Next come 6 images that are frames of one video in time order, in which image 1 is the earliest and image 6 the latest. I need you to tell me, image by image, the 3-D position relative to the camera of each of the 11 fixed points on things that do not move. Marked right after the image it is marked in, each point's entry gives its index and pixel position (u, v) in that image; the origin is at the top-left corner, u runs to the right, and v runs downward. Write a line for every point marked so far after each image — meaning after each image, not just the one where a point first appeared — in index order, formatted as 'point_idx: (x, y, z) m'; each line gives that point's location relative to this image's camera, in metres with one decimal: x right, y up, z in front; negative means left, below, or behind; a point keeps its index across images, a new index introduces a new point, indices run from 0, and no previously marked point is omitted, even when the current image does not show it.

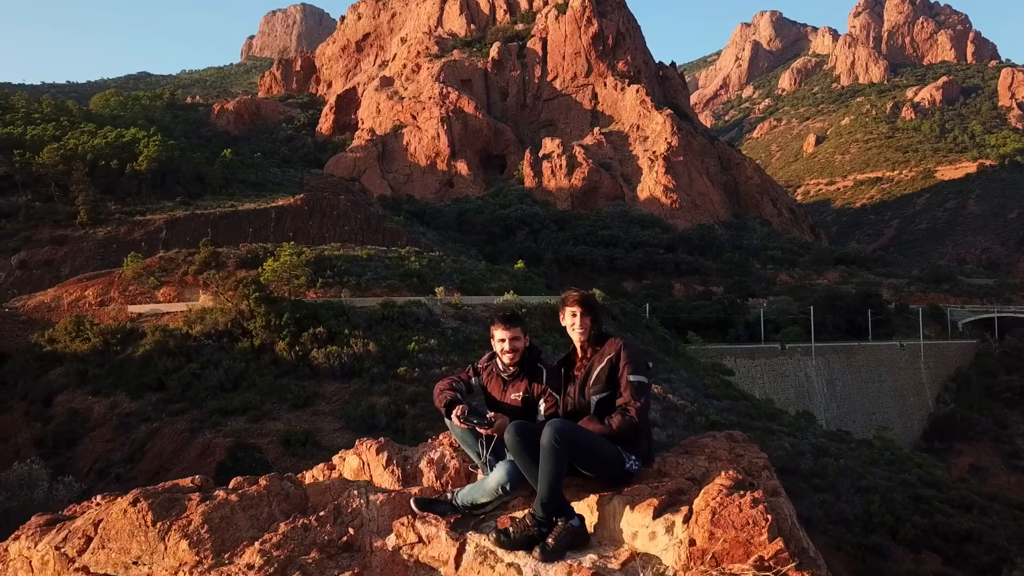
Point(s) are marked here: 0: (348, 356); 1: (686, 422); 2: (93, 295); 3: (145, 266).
0: (-2.8, -1.2, +13.4) m
1: (+2.7, -2.0, +11.5) m
2: (-9.0, -0.2, +16.3) m
3: (-8.3, +0.5, +17.1) m
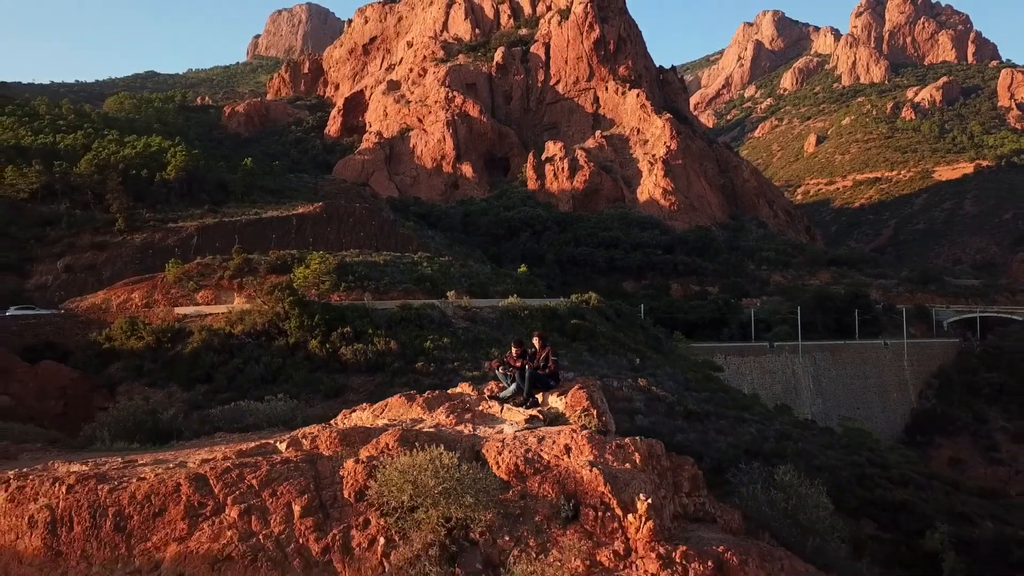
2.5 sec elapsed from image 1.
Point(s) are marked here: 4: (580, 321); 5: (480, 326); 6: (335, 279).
0: (-2.8, -1.3, +15.2) m
1: (+2.7, -2.1, +13.3) m
2: (-8.9, -0.2, +18.2) m
3: (-8.2, +0.4, +19.0) m
4: (+1.7, -0.8, +19.3) m
5: (-0.7, -0.9, +17.7) m
6: (-4.3, +0.2, +18.6) m
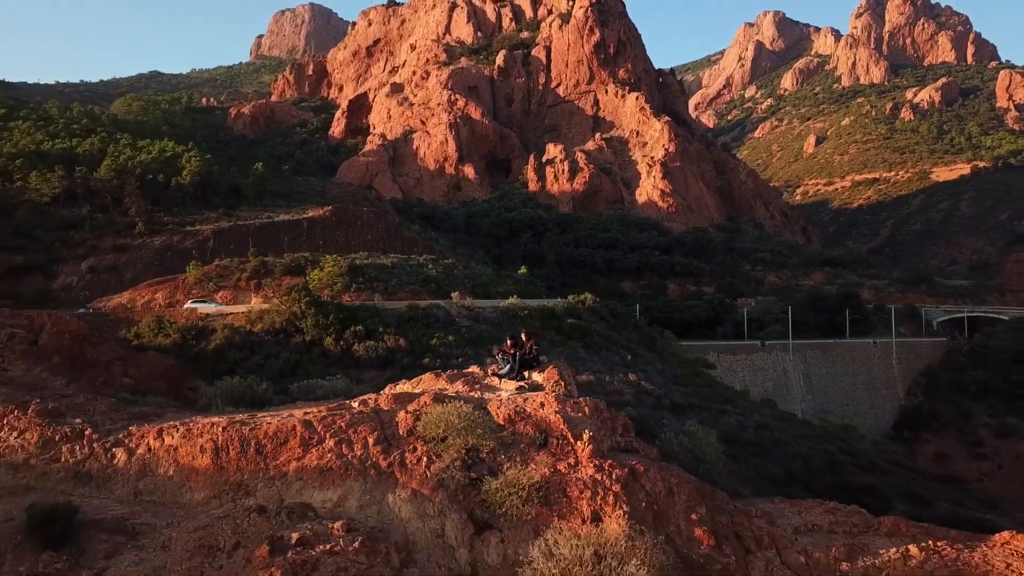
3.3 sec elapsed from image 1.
0: (-2.8, -1.3, +16.4) m
1: (+2.7, -2.2, +14.5) m
2: (-8.9, -0.2, +19.4) m
3: (-8.2, +0.4, +20.2) m
4: (+1.7, -0.9, +20.4) m
5: (-0.7, -0.9, +18.9) m
6: (-4.3, +0.2, +19.8) m
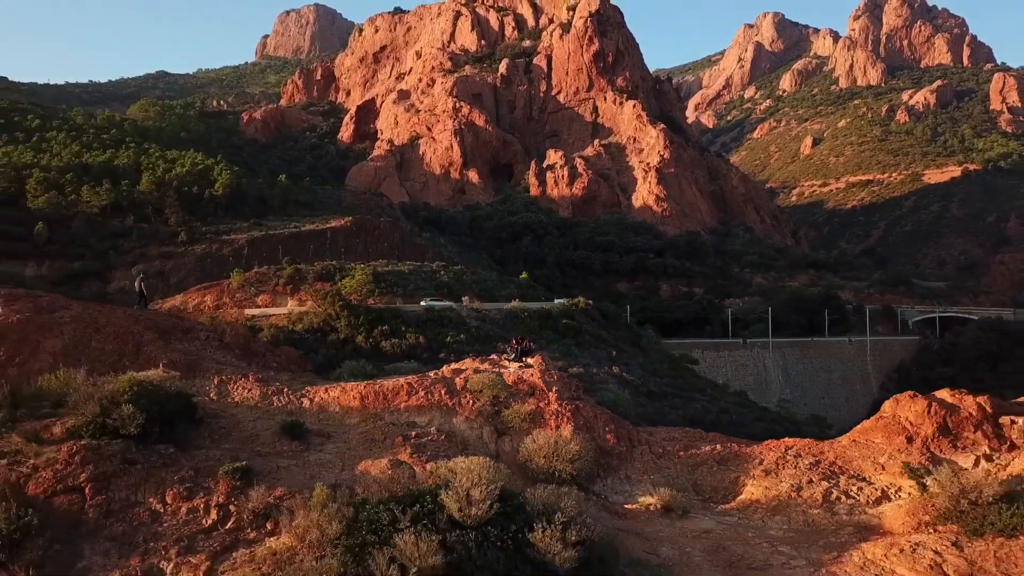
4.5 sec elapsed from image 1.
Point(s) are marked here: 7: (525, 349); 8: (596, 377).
0: (-2.7, -1.5, +19.3) m
1: (+2.8, -2.3, +17.5) m
2: (-8.9, -0.4, +22.3) m
3: (-8.1, +0.3, +23.1) m
4: (+1.8, -1.0, +23.4) m
5: (-0.7, -1.1, +21.9) m
6: (-4.2, +0.1, +22.8) m
7: (+0.3, -1.2, +14.6) m
8: (+1.8, -2.0, +16.9) m
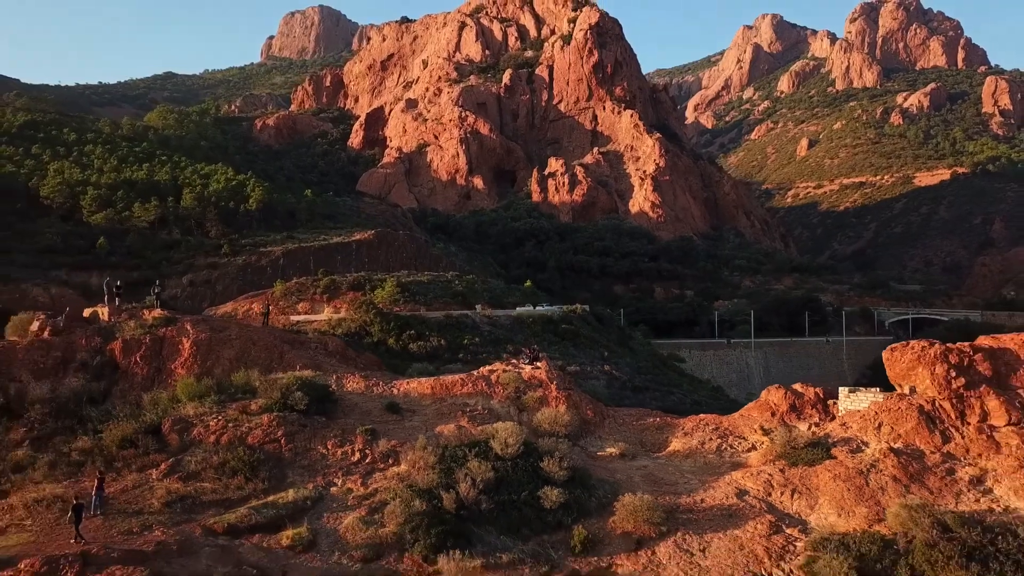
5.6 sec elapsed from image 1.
0: (-2.5, -1.8, +22.8) m
1: (+3.0, -2.7, +21.0) m
2: (-8.6, -0.7, +25.8) m
3: (-7.9, 0.0, +26.6) m
4: (+2.0, -1.3, +26.9) m
5: (-0.4, -1.4, +25.3) m
6: (-4.0, -0.2, +26.3) m
7: (+0.5, -1.6, +18.1) m
8: (+2.0, -2.3, +20.4) m
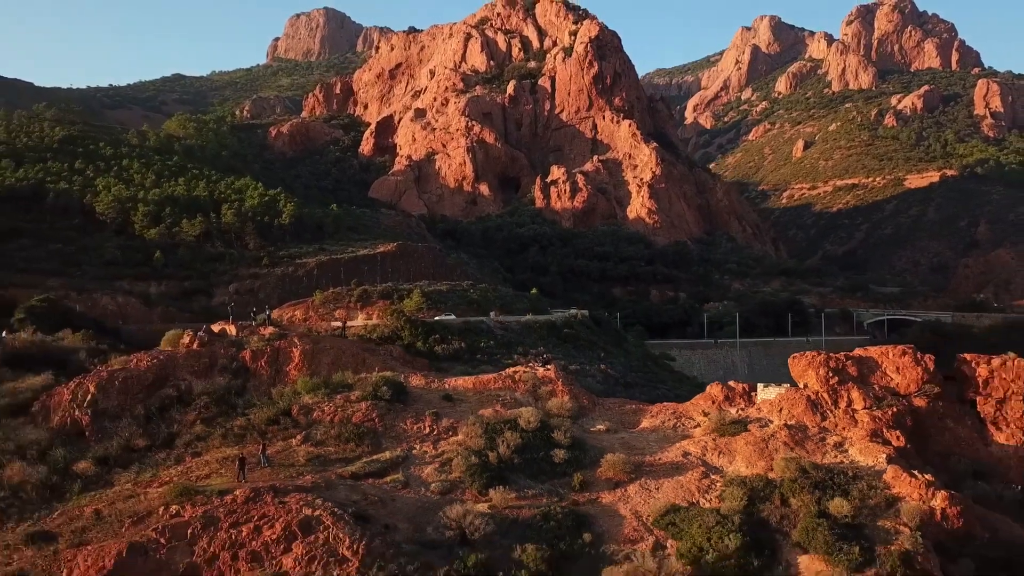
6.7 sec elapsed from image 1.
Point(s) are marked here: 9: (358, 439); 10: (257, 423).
0: (-2.1, -2.1, +26.8) m
1: (+3.3, -3.1, +24.9) m
2: (-8.3, -1.0, +29.8) m
3: (-7.5, -0.4, +30.6) m
4: (+2.4, -1.7, +30.8) m
5: (-0.1, -1.7, +29.3) m
6: (-3.6, -0.6, +30.2) m
7: (+0.8, -2.0, +22.0) m
8: (+2.4, -2.7, +24.4) m
9: (-2.9, -2.7, +13.3) m
10: (-4.9, -2.5, +13.8) m
